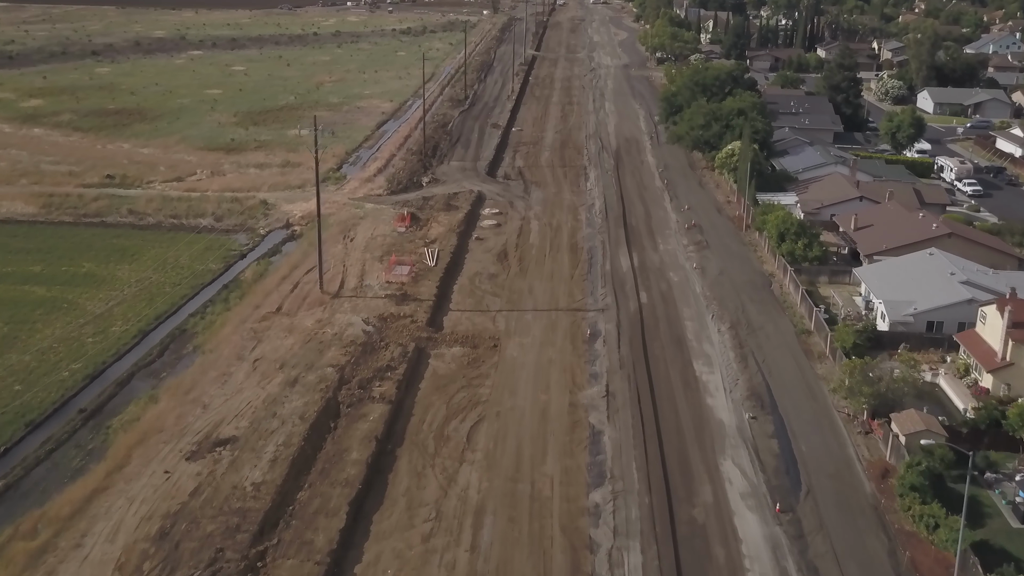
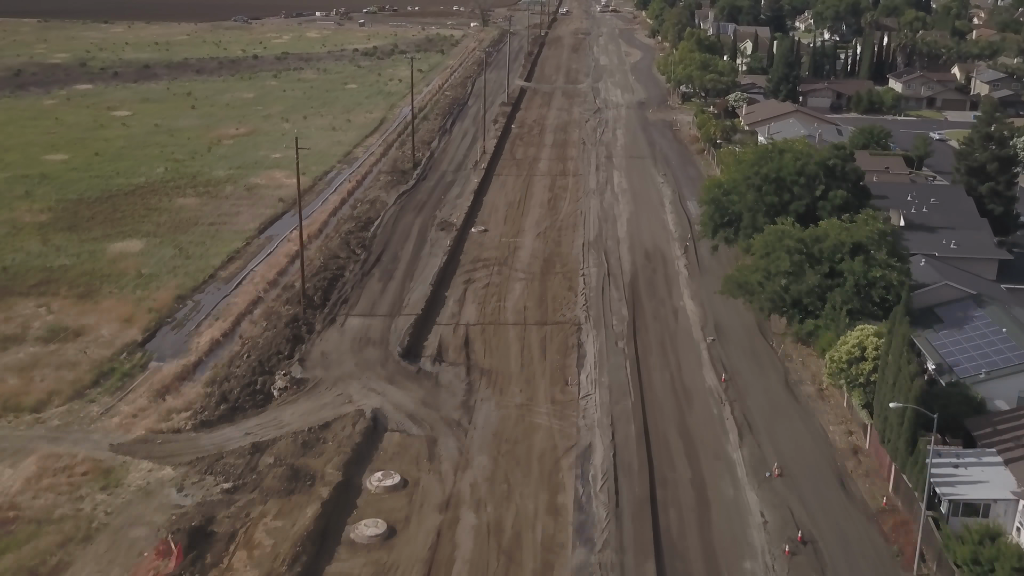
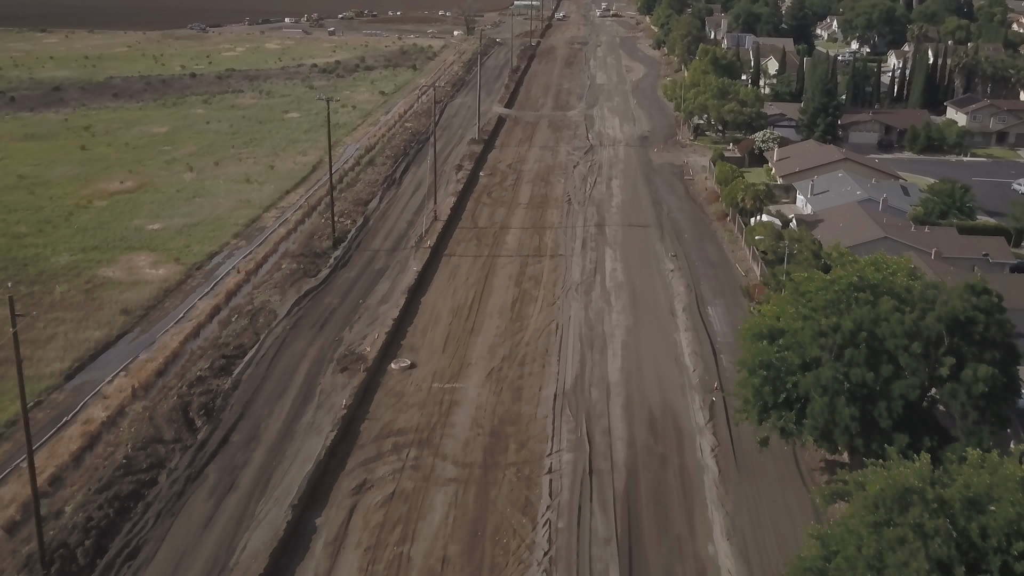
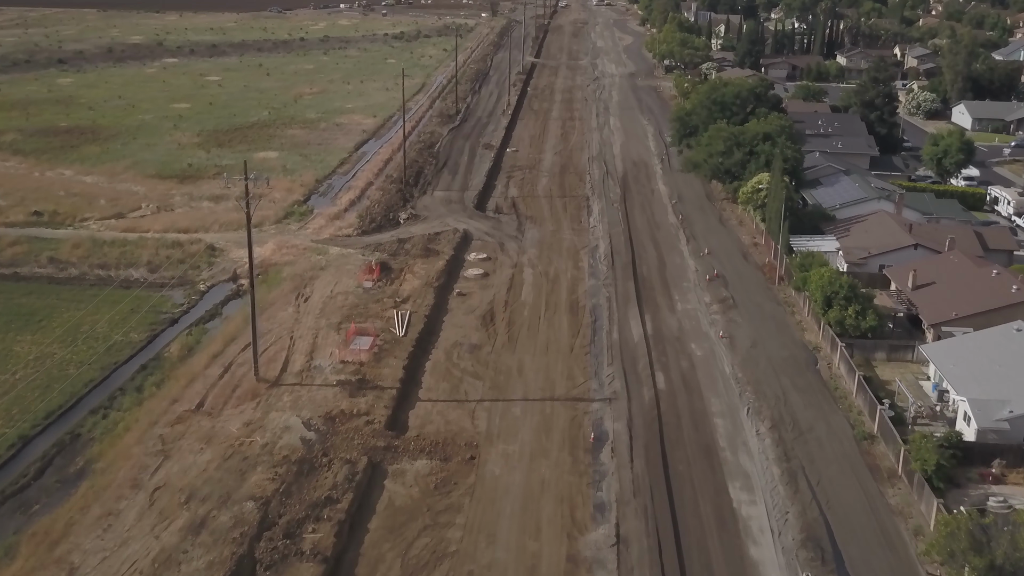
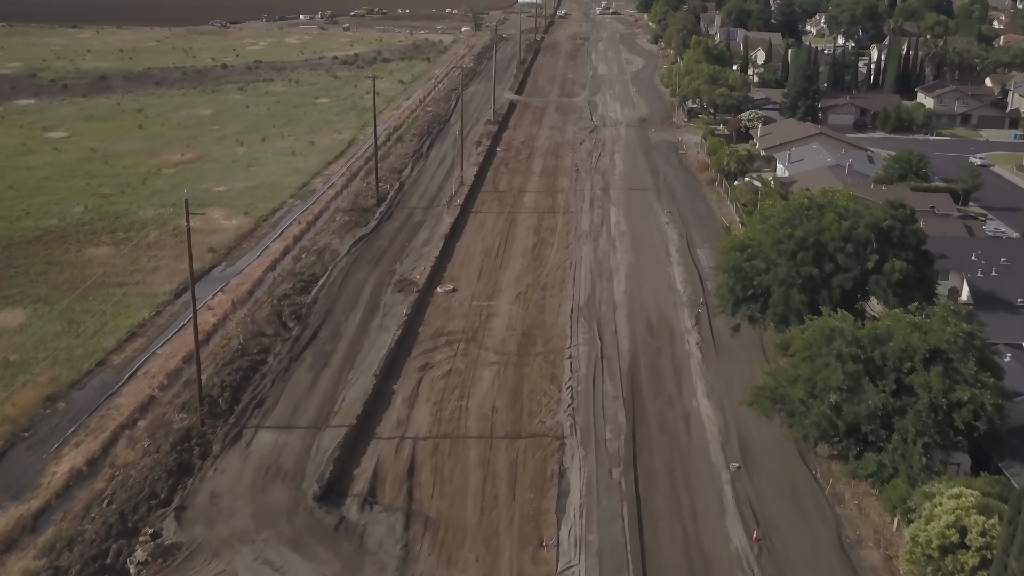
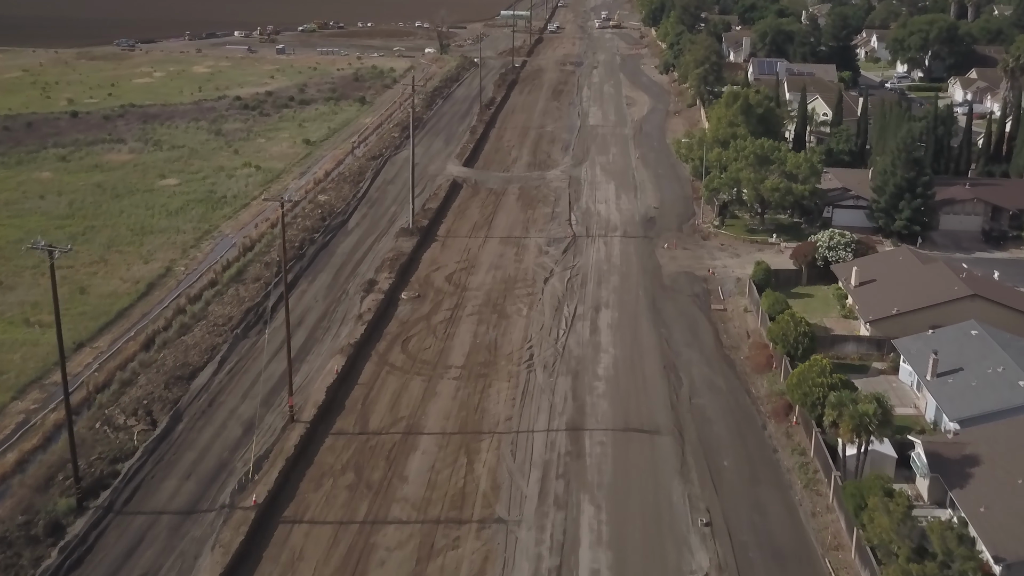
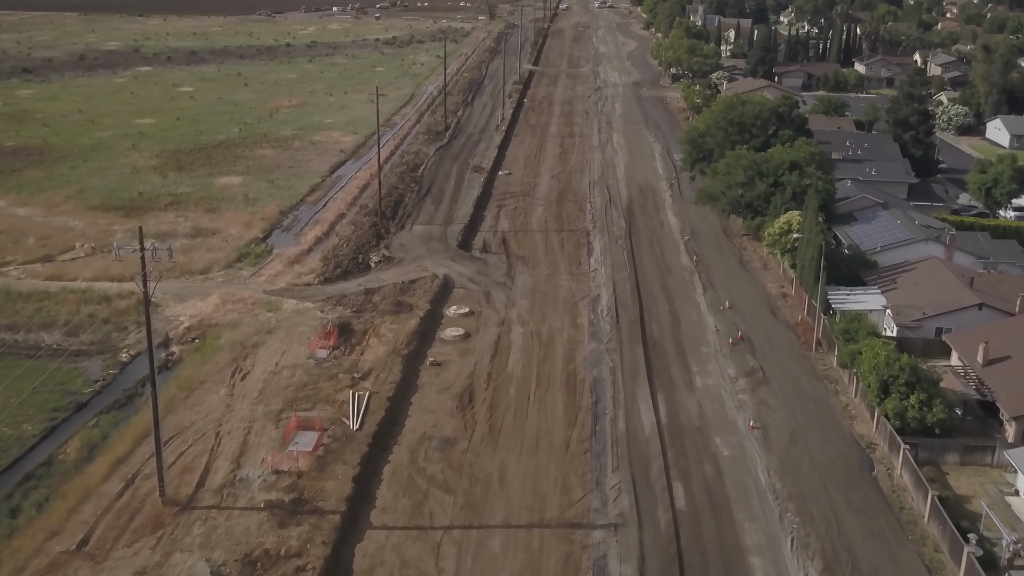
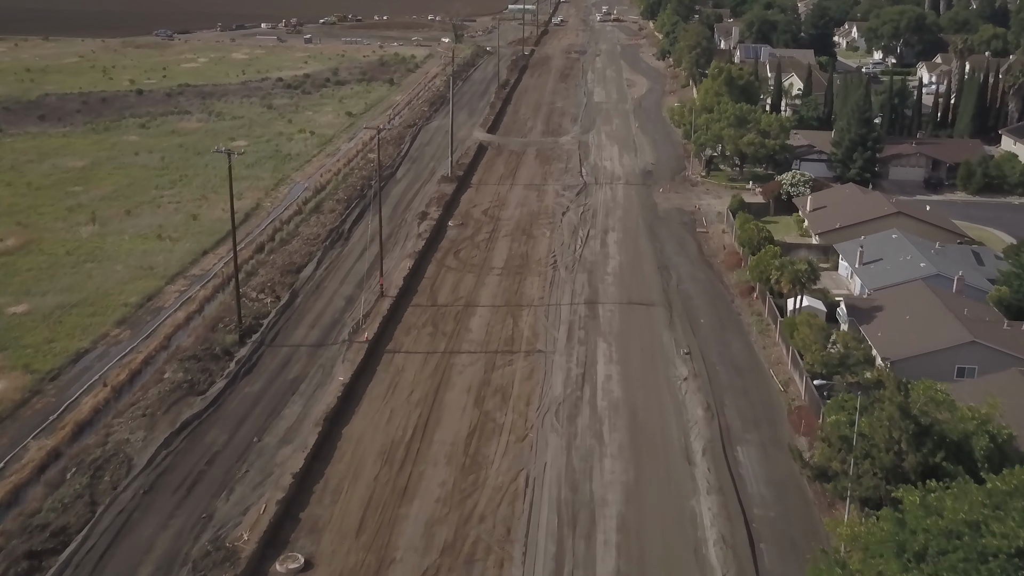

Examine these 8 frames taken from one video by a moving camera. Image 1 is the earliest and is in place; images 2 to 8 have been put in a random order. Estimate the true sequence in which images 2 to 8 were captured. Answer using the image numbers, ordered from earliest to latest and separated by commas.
4, 7, 2, 5, 3, 8, 6
